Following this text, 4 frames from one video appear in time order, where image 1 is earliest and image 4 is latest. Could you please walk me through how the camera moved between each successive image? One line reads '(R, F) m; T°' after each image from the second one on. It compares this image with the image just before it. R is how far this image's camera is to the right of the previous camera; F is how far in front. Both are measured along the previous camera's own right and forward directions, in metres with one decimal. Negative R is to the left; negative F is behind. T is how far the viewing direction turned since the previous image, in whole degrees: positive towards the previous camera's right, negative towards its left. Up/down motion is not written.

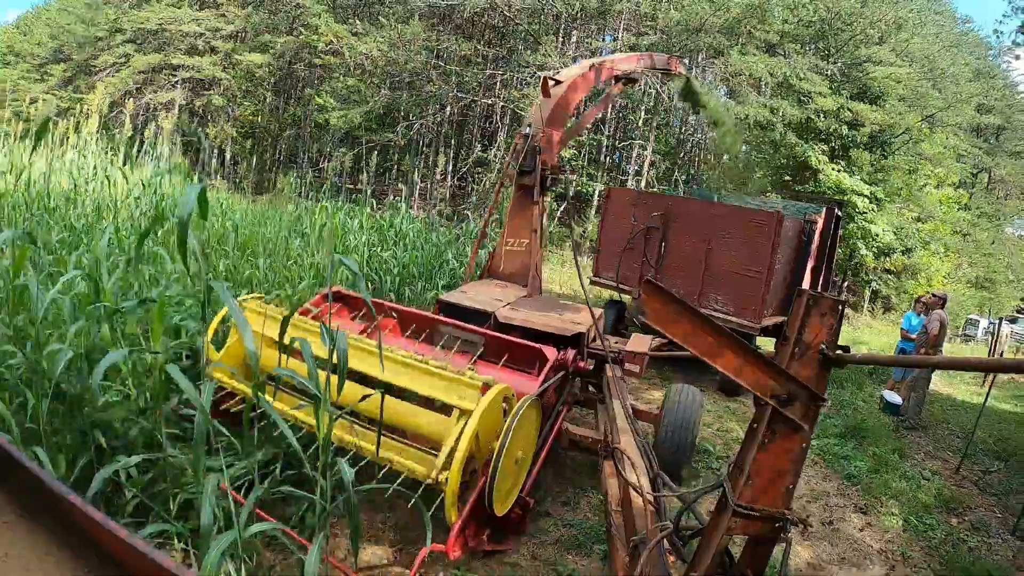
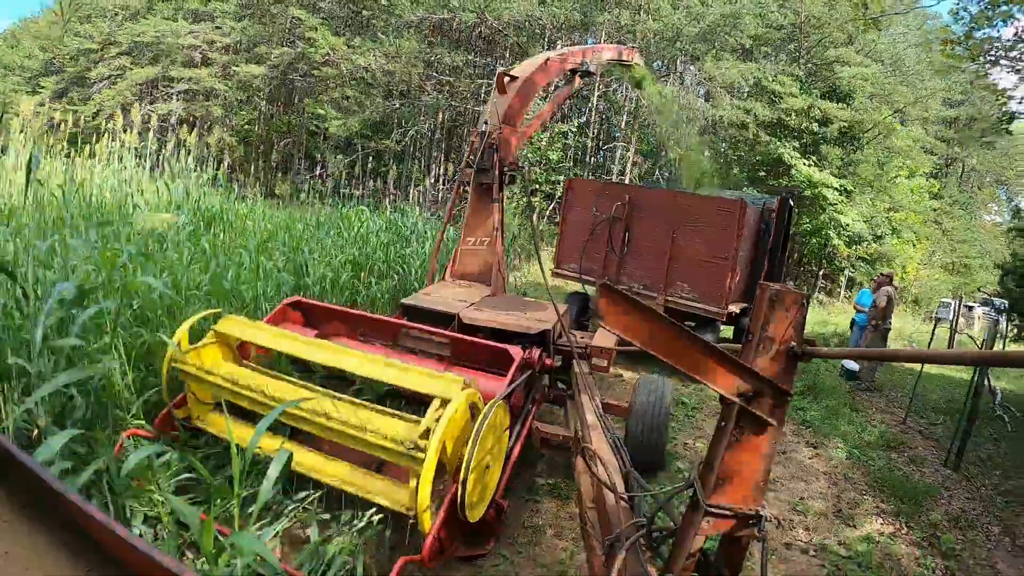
(-0.1, -0.6) m; +1°
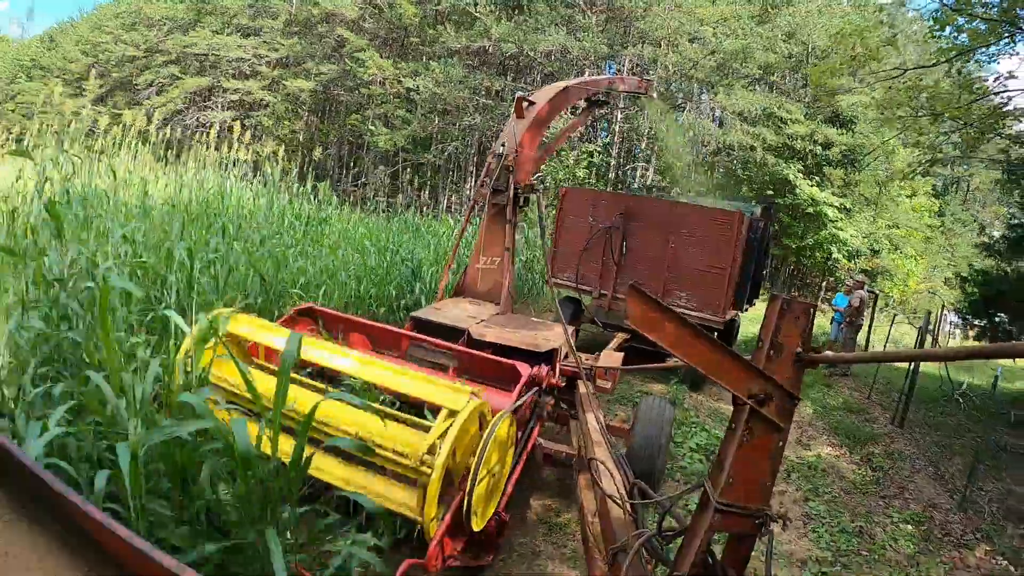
(-0.3, -1.1) m; -1°
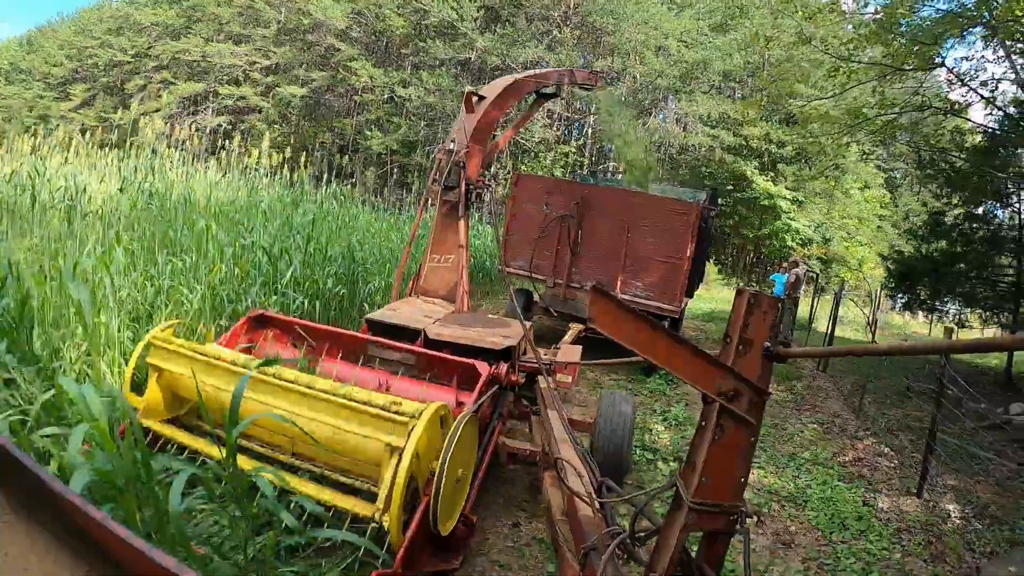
(-0.3, -1.1) m; +2°
